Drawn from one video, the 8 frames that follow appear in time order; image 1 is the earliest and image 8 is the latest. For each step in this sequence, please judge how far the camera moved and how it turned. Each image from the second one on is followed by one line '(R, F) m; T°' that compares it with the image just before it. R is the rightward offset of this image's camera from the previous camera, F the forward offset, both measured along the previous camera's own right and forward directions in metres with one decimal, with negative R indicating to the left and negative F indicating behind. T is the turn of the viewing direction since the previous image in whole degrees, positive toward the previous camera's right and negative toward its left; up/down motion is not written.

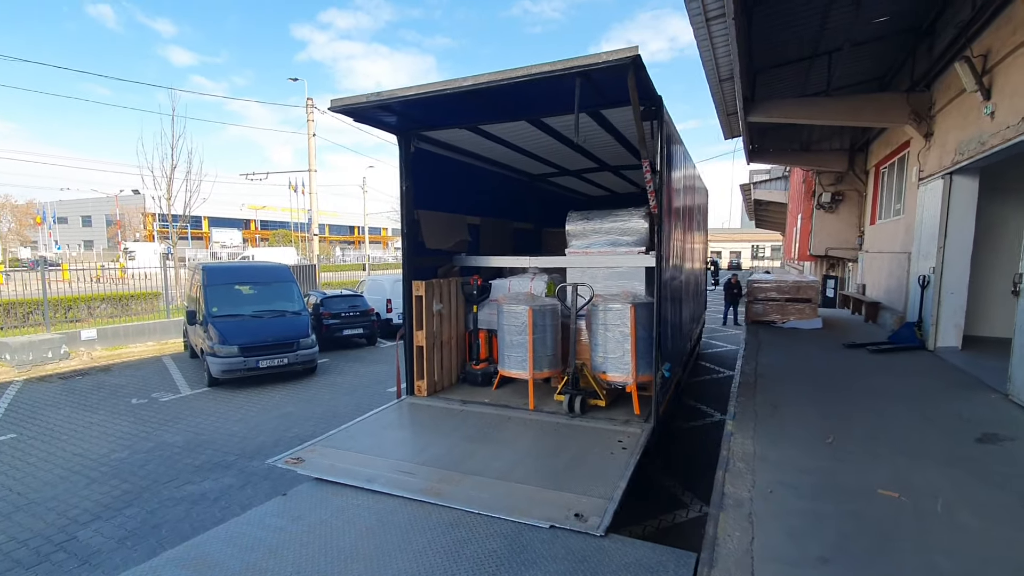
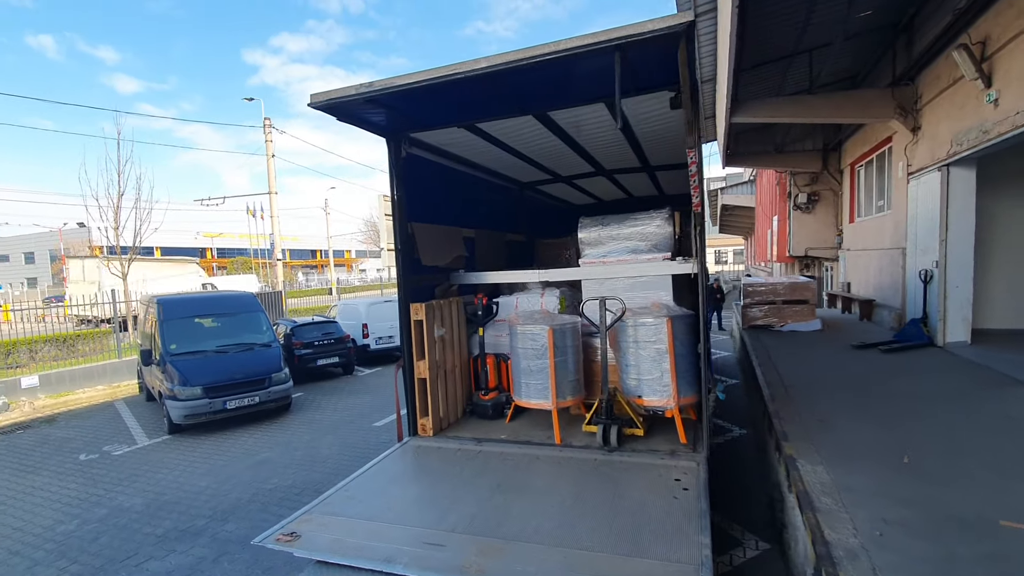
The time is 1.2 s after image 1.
(-0.4, +0.5) m; +4°
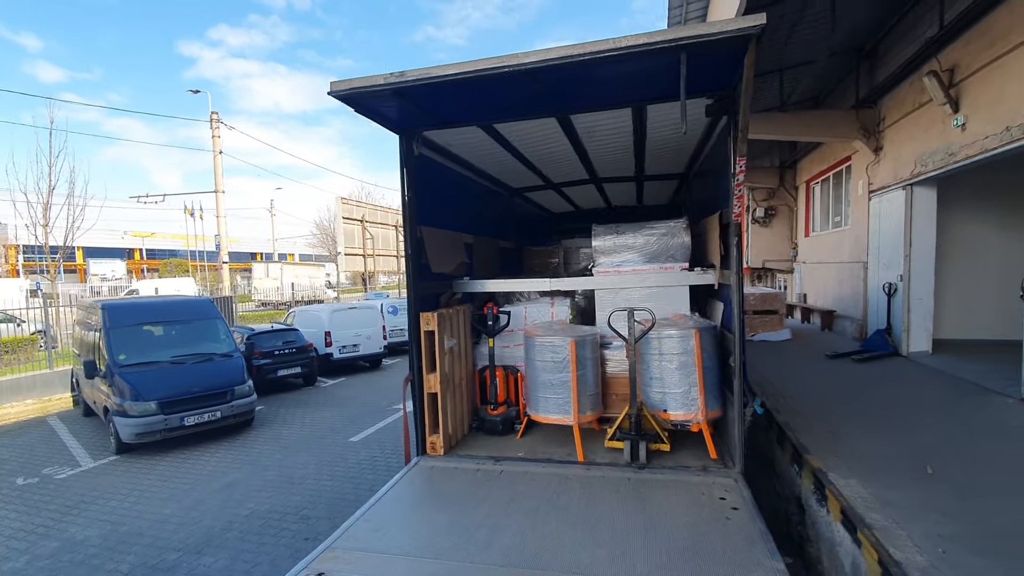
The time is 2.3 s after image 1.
(-0.5, +0.2) m; +6°
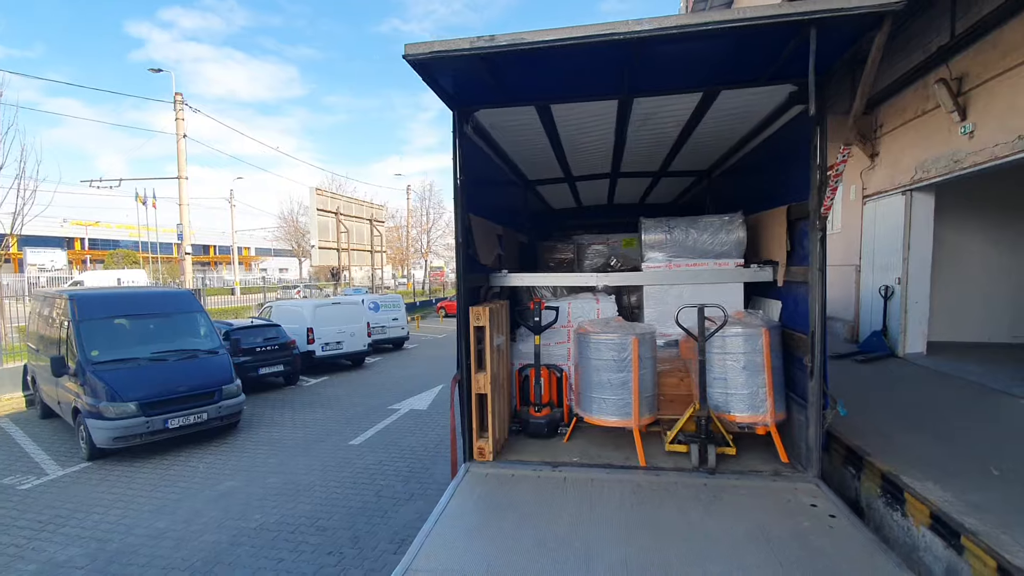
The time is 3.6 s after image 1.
(-0.7, +0.3) m; +4°
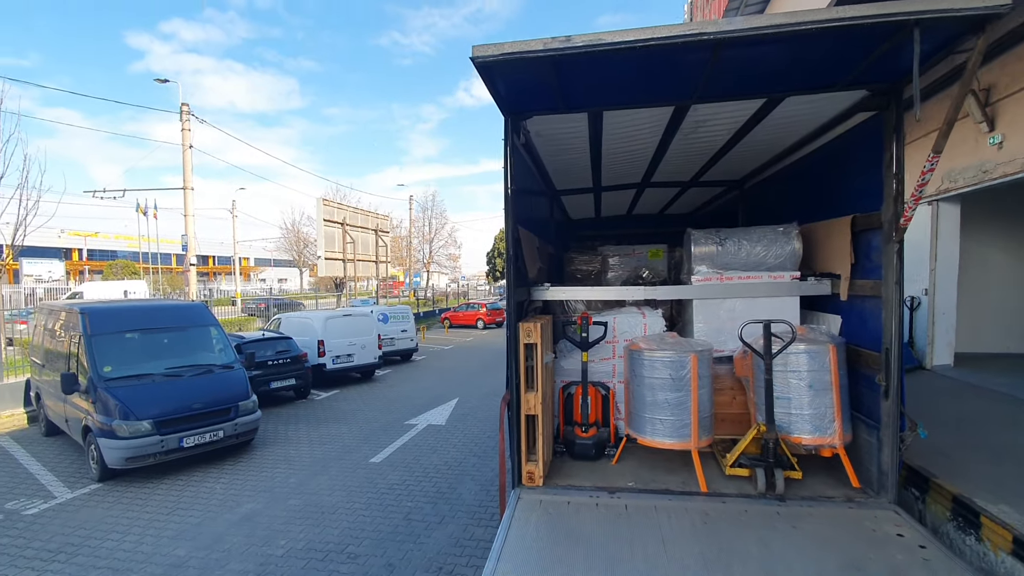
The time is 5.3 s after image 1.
(-0.4, +0.2) m; 0°
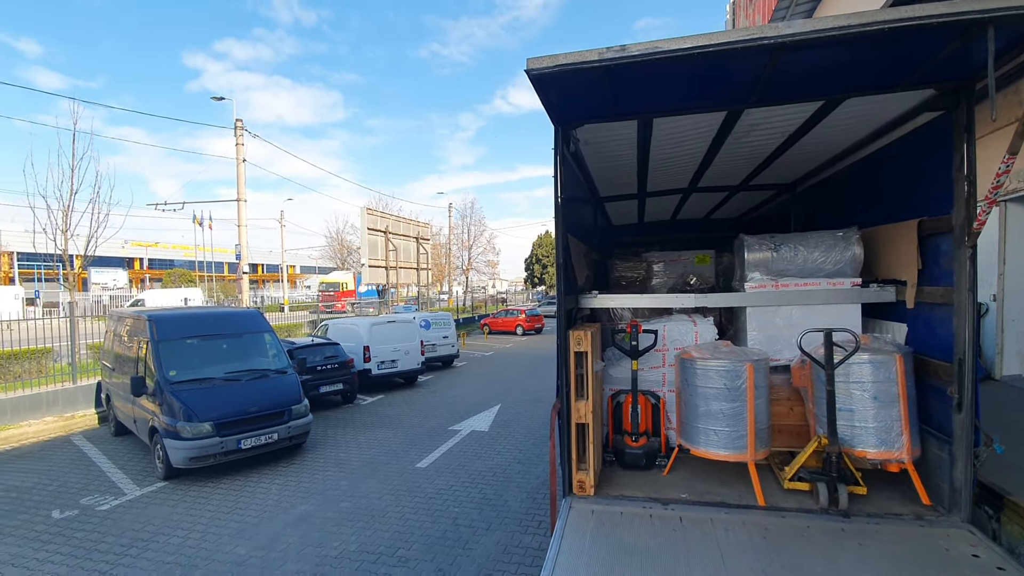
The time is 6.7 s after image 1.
(-0.1, 0.0) m; -4°
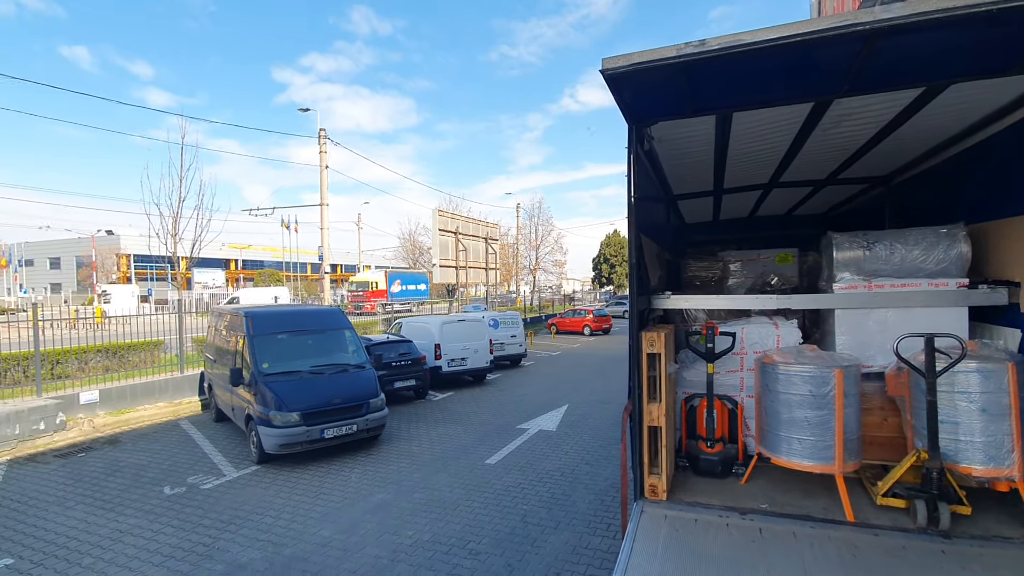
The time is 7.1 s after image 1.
(0.0, 0.0) m; -8°
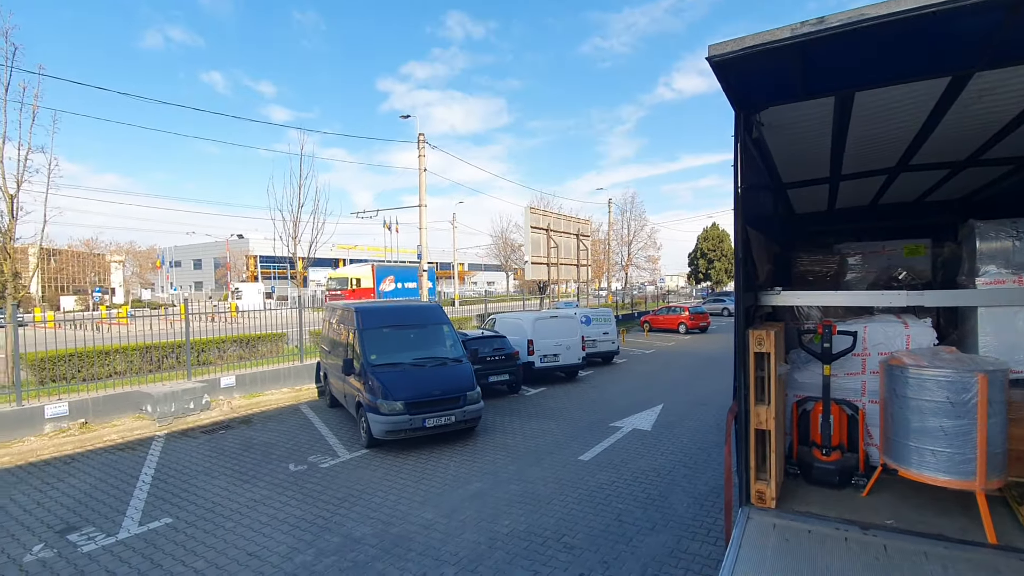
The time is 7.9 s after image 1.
(0.0, -0.1) m; -10°
